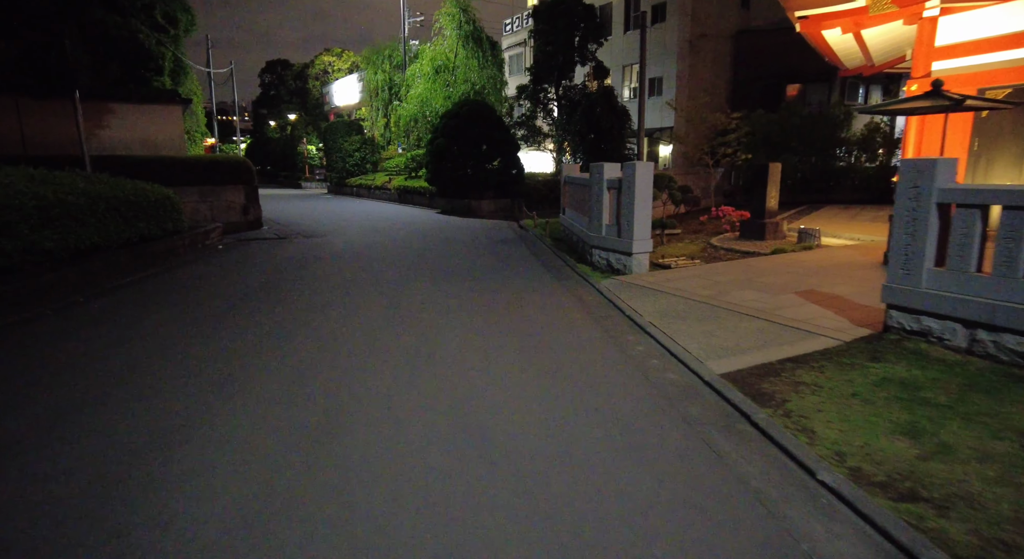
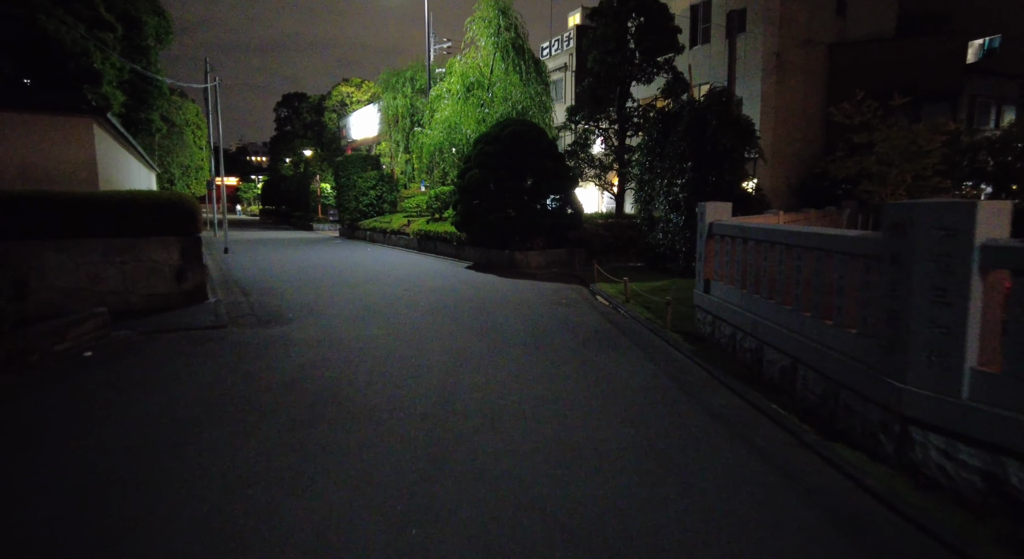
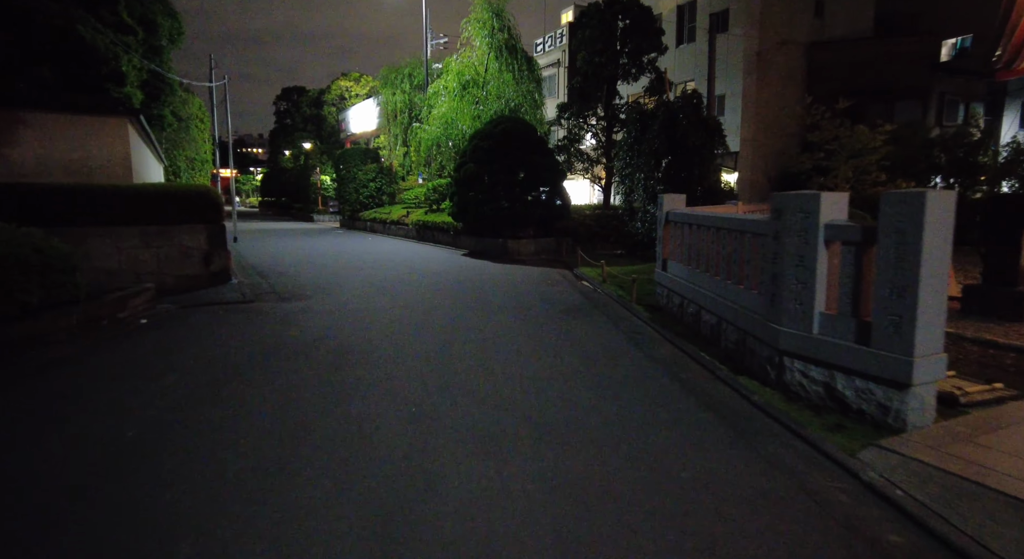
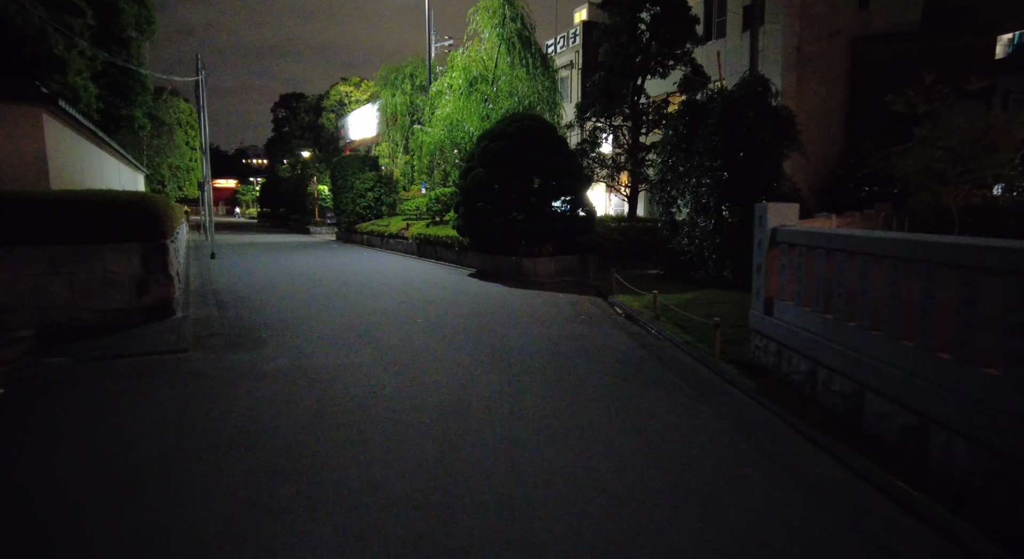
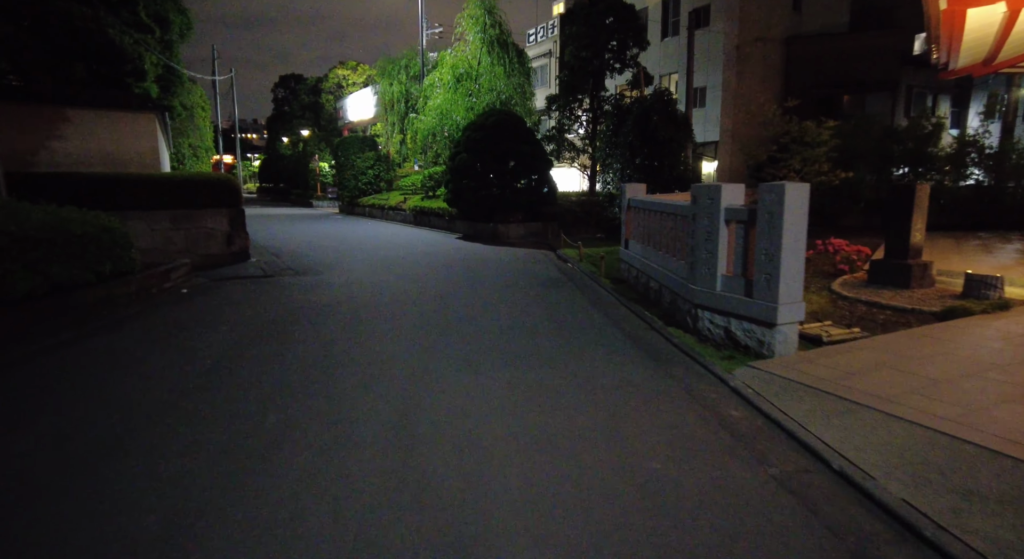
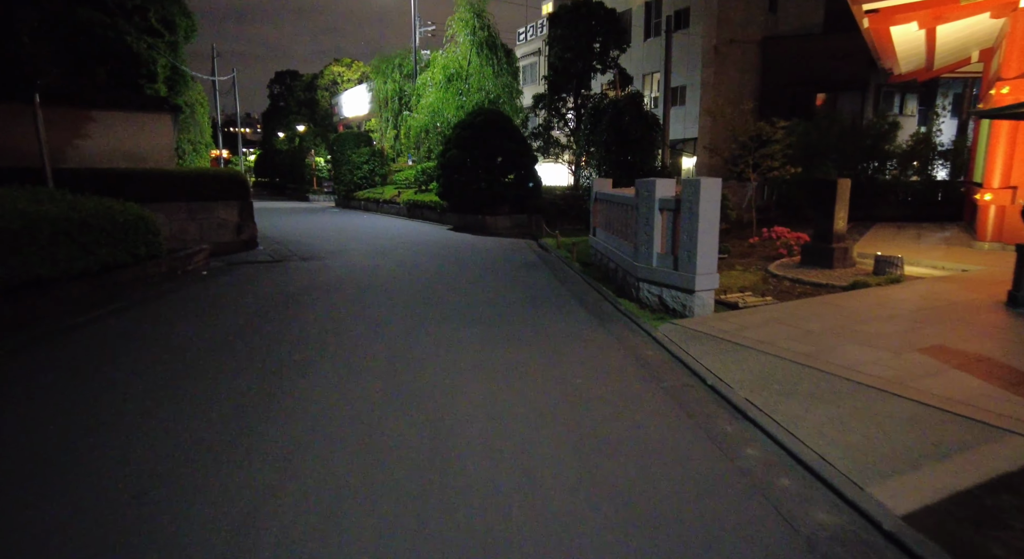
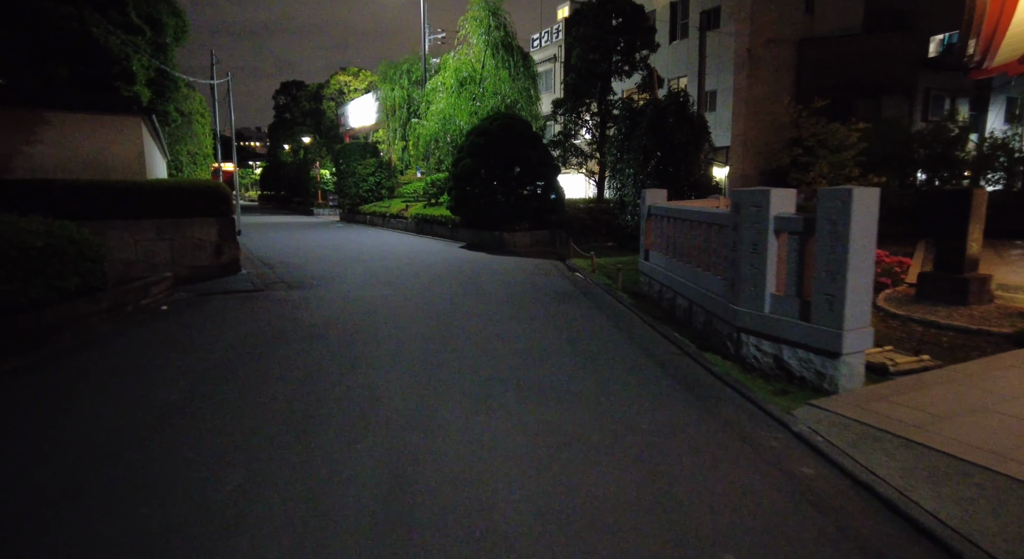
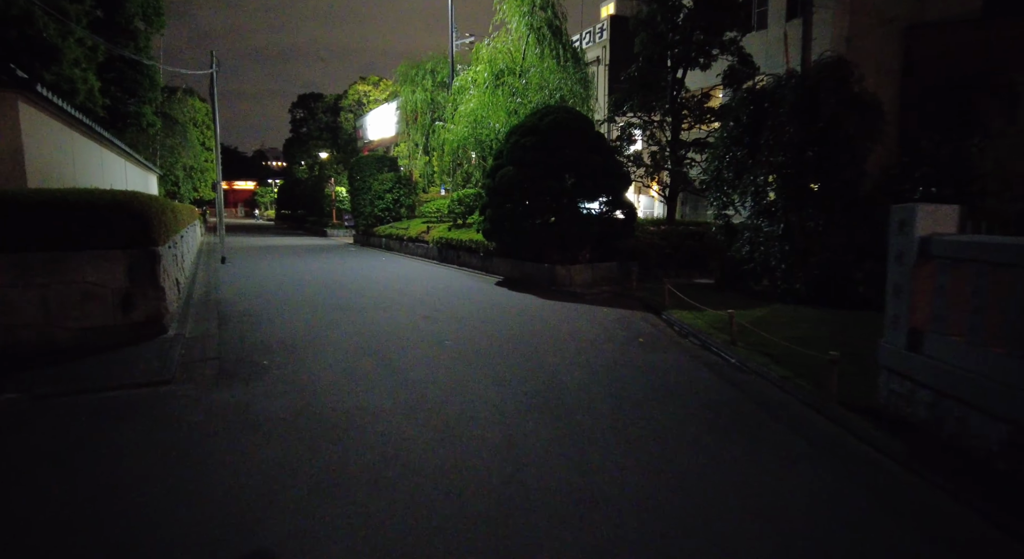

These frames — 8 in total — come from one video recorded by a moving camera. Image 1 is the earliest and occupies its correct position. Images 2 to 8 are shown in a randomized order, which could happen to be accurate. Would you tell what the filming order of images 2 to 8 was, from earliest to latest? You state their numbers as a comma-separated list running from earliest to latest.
6, 5, 7, 3, 2, 4, 8
